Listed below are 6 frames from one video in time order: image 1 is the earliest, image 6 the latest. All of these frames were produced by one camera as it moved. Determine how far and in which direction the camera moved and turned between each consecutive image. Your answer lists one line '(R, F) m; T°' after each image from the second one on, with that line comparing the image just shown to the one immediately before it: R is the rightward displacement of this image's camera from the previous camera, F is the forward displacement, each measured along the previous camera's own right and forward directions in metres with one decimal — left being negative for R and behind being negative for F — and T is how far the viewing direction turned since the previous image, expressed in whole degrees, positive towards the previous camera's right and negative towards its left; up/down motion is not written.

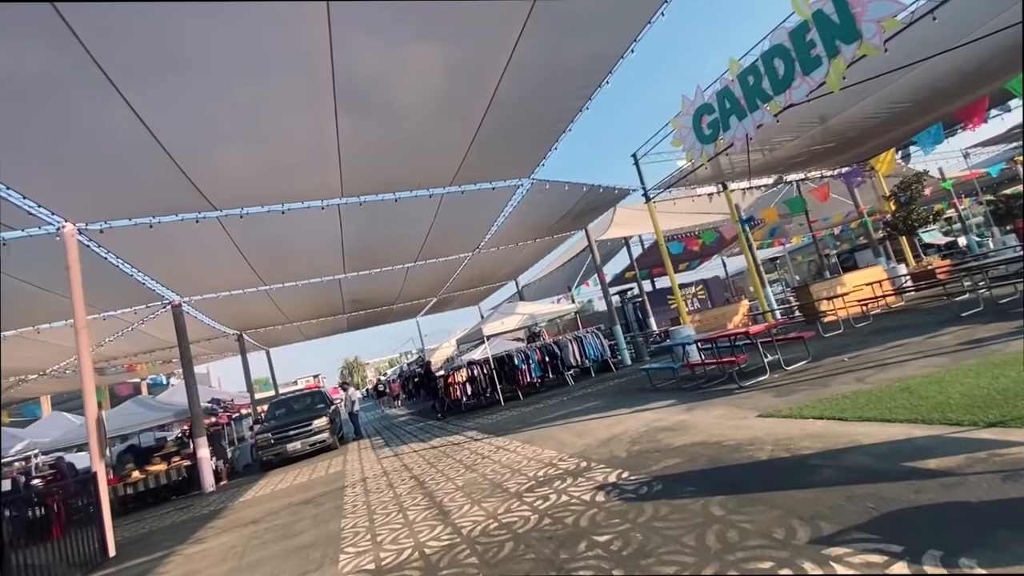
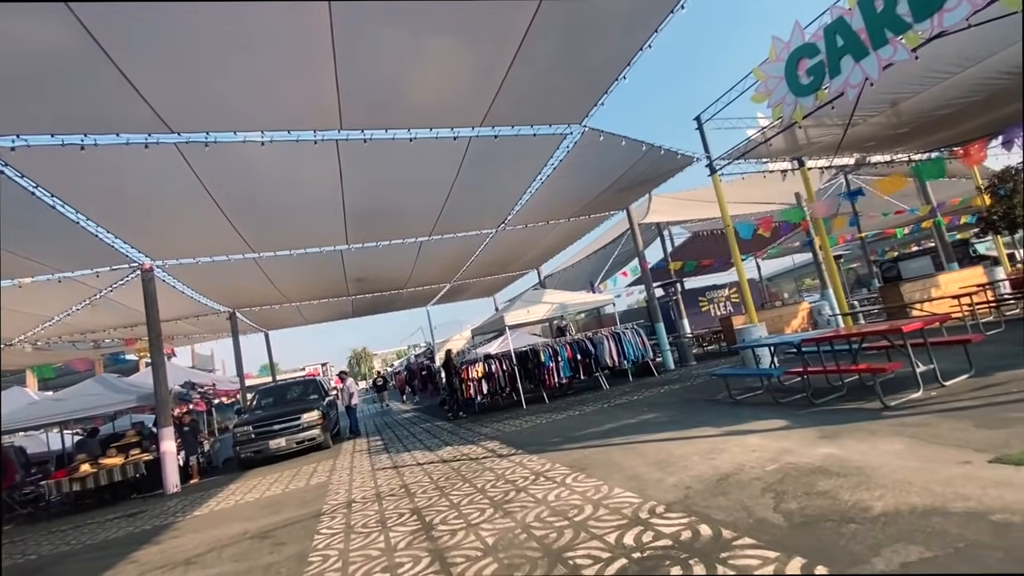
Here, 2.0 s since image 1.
(-0.5, +2.1) m; -1°
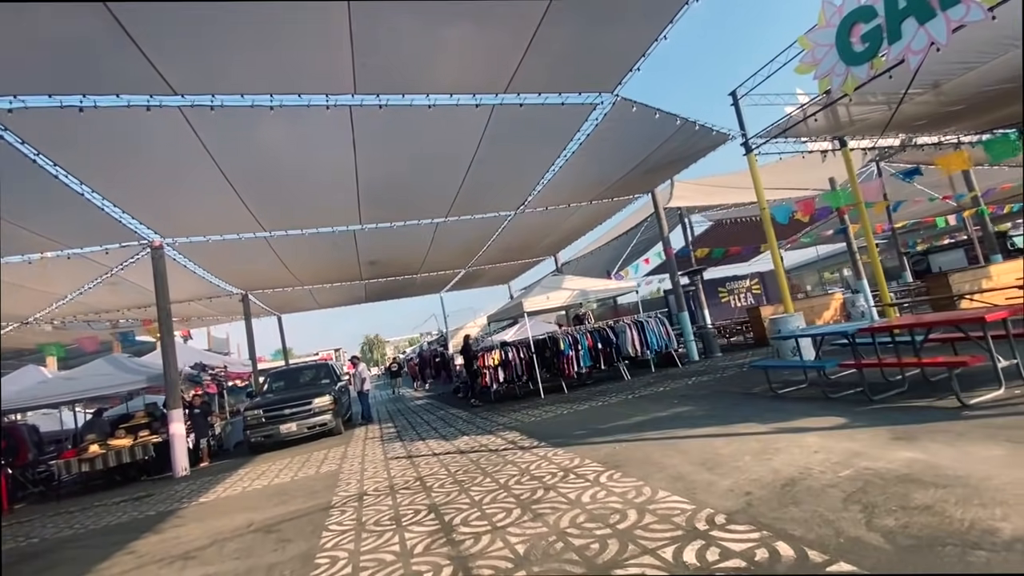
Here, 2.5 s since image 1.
(-0.2, +0.5) m; -1°
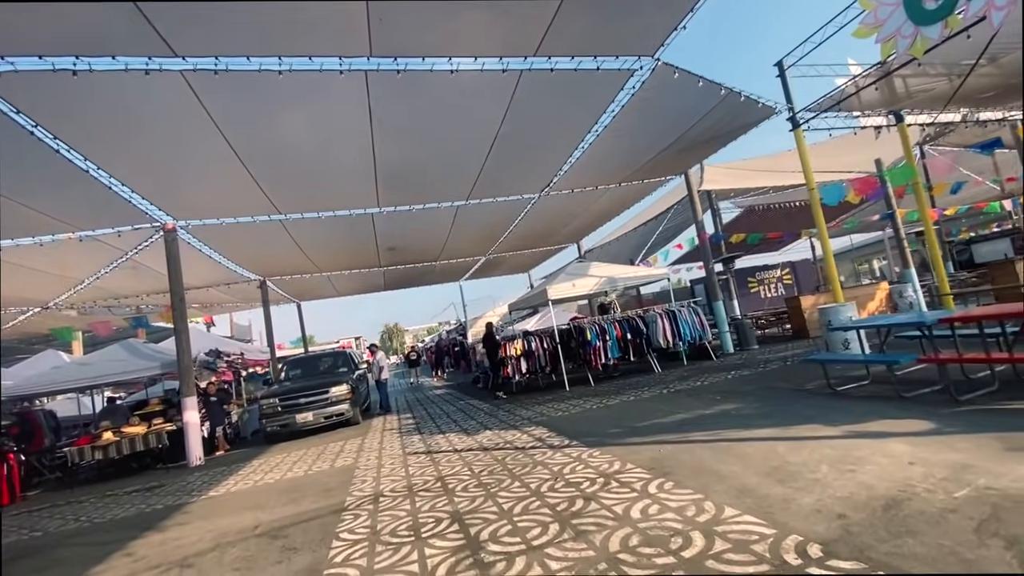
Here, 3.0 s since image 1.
(-0.1, +0.6) m; -2°
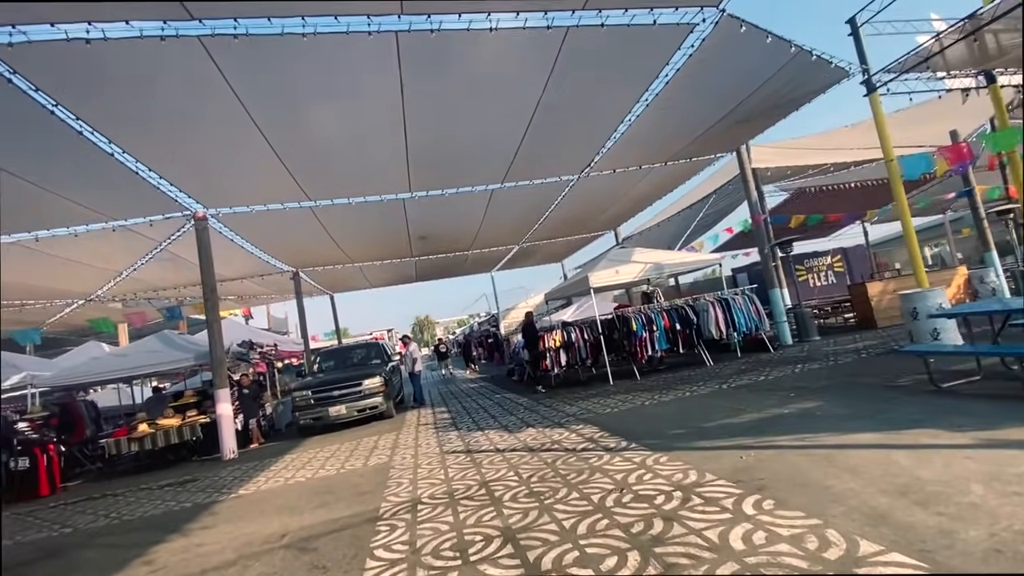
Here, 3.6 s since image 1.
(-0.2, +0.6) m; -3°
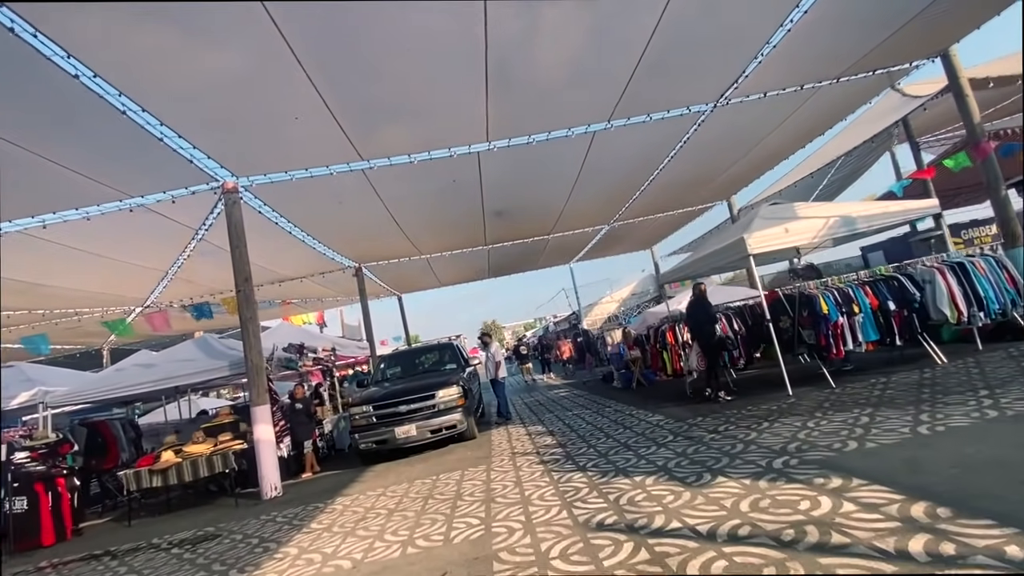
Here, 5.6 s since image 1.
(-0.9, +2.7) m; -8°
